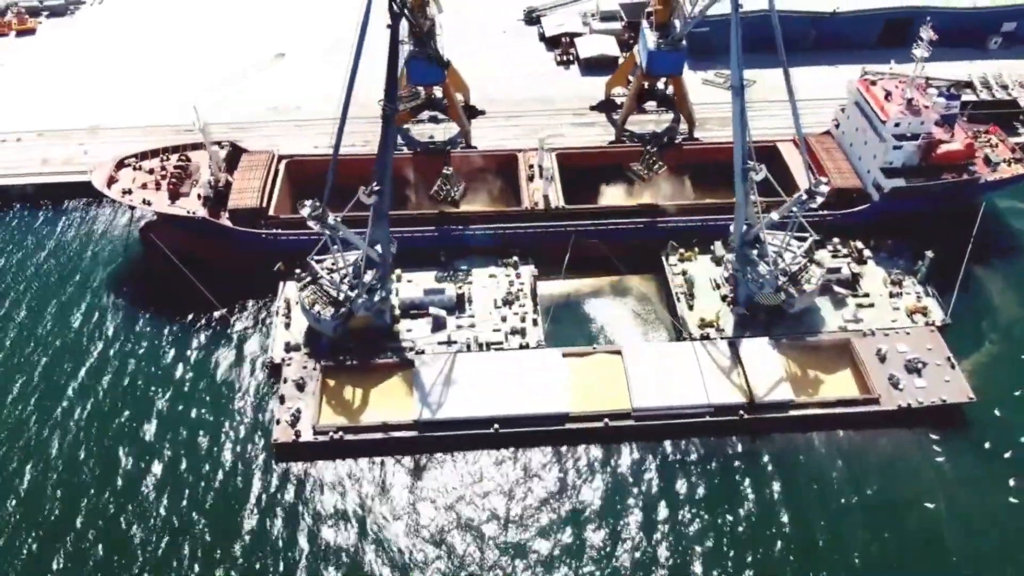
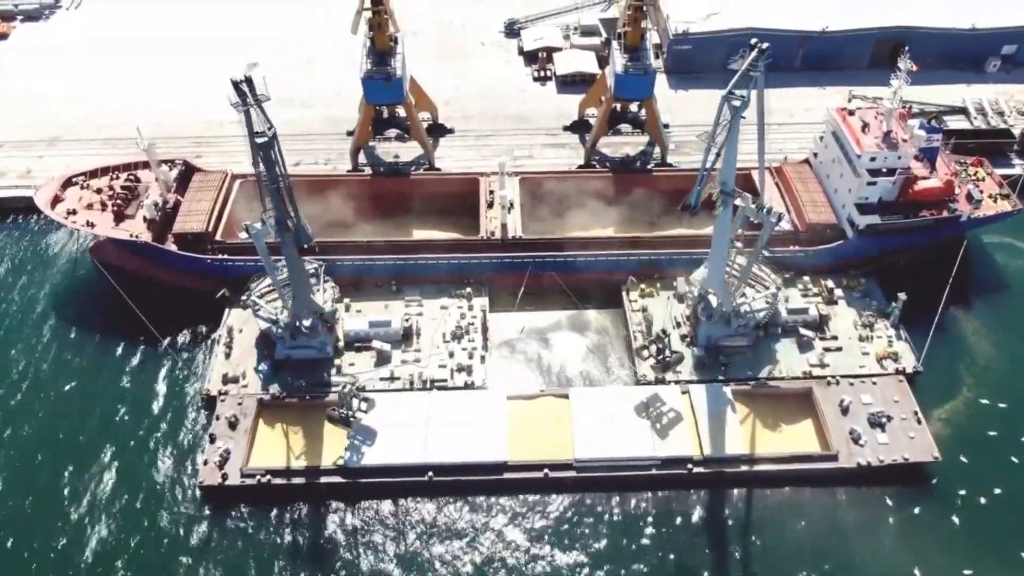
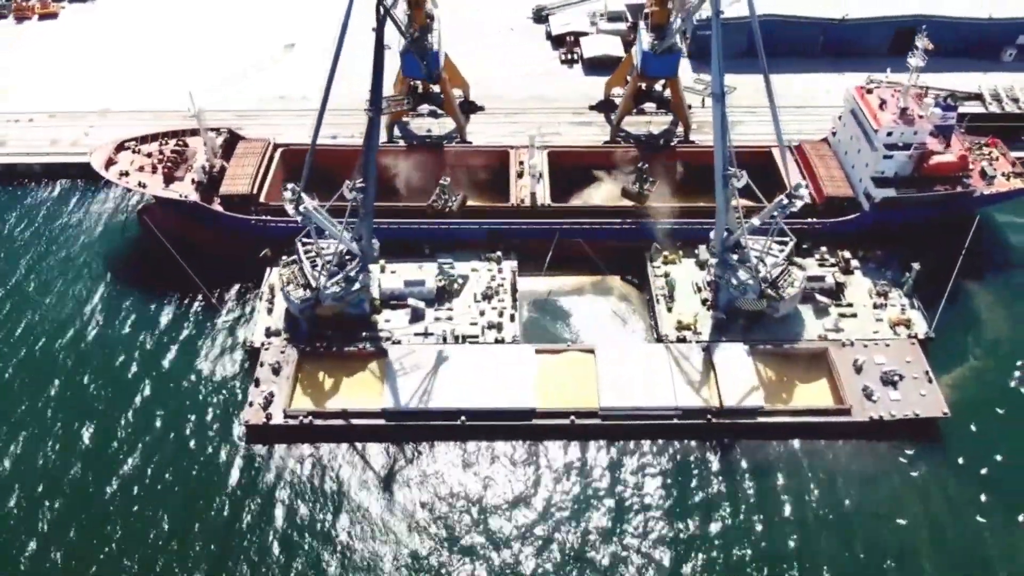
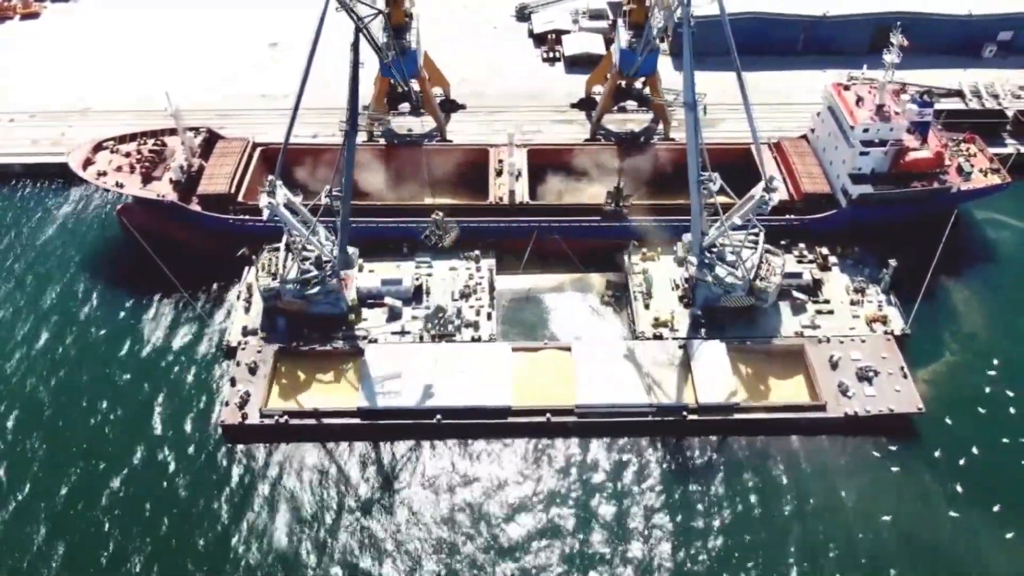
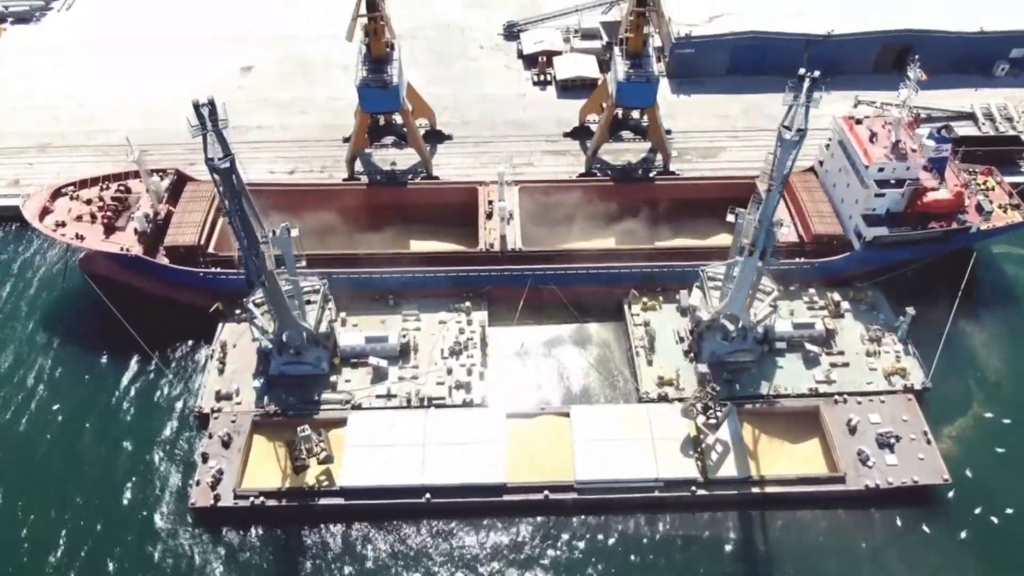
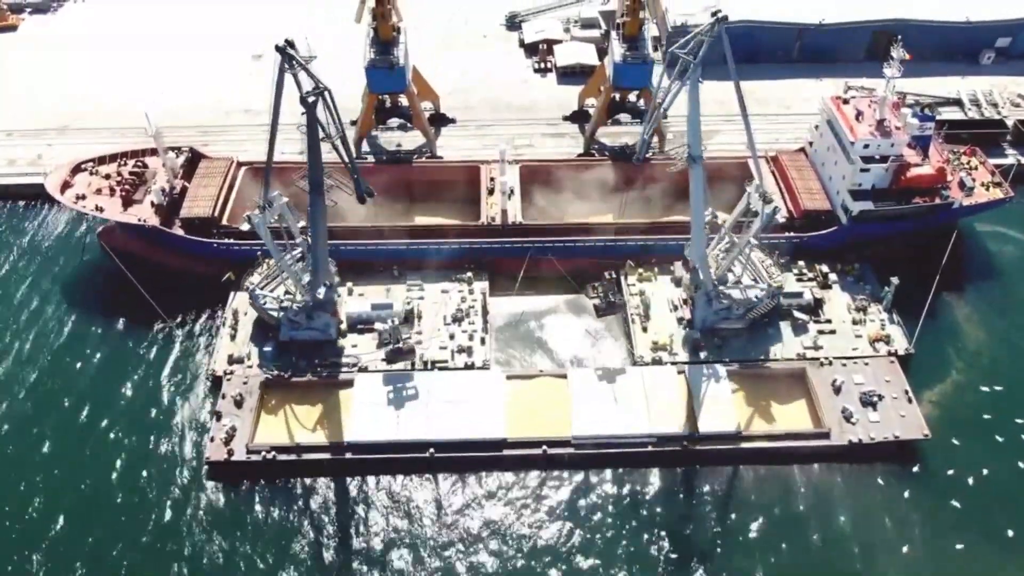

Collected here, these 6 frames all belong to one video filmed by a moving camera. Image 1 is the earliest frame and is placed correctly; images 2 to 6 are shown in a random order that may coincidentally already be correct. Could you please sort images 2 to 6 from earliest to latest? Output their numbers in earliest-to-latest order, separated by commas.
3, 4, 6, 2, 5
